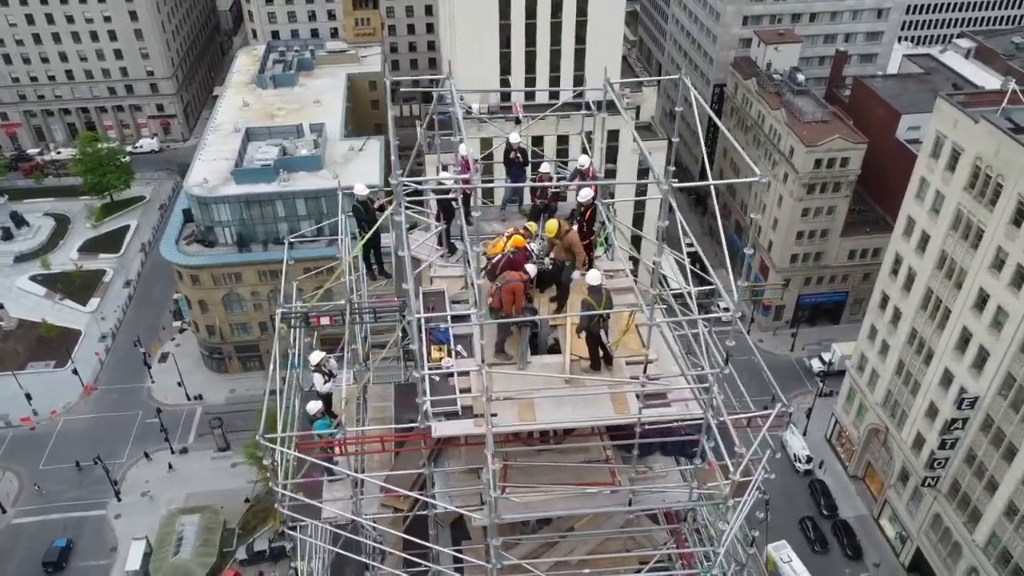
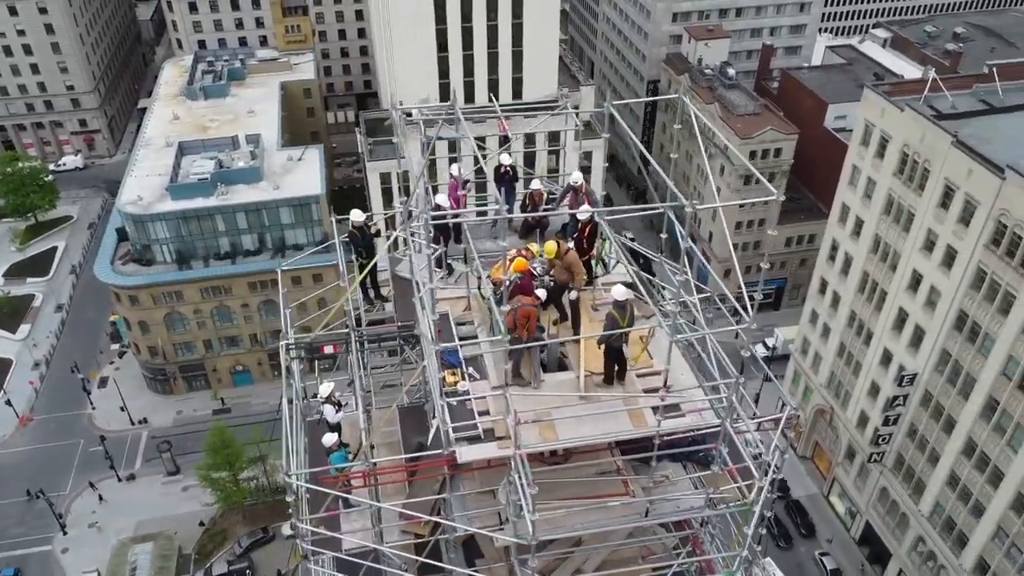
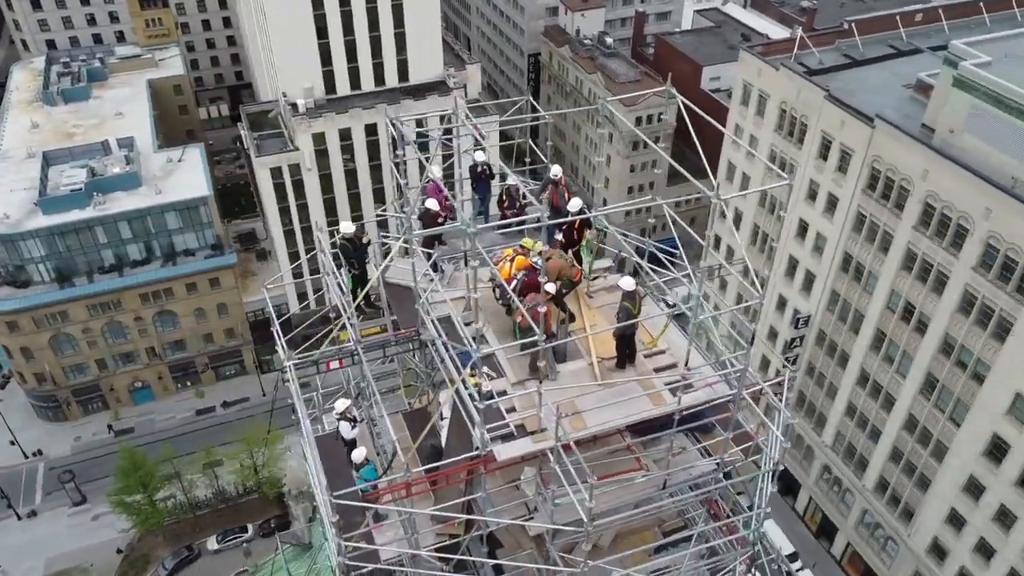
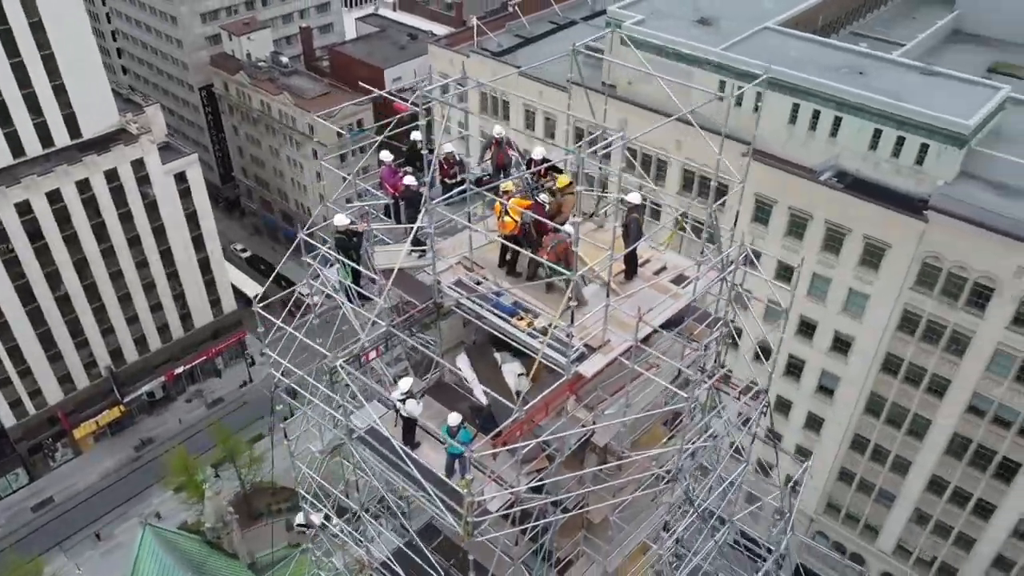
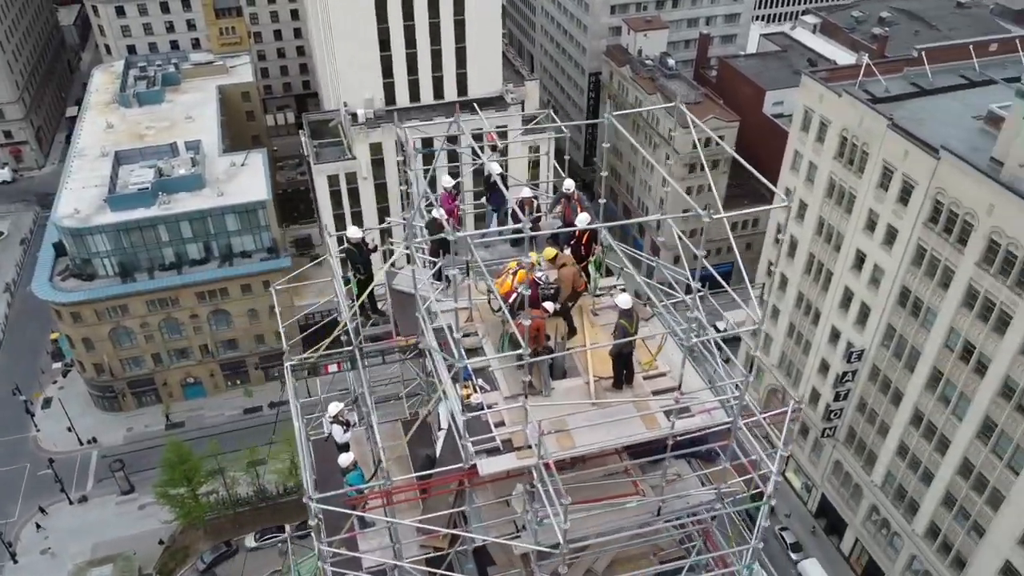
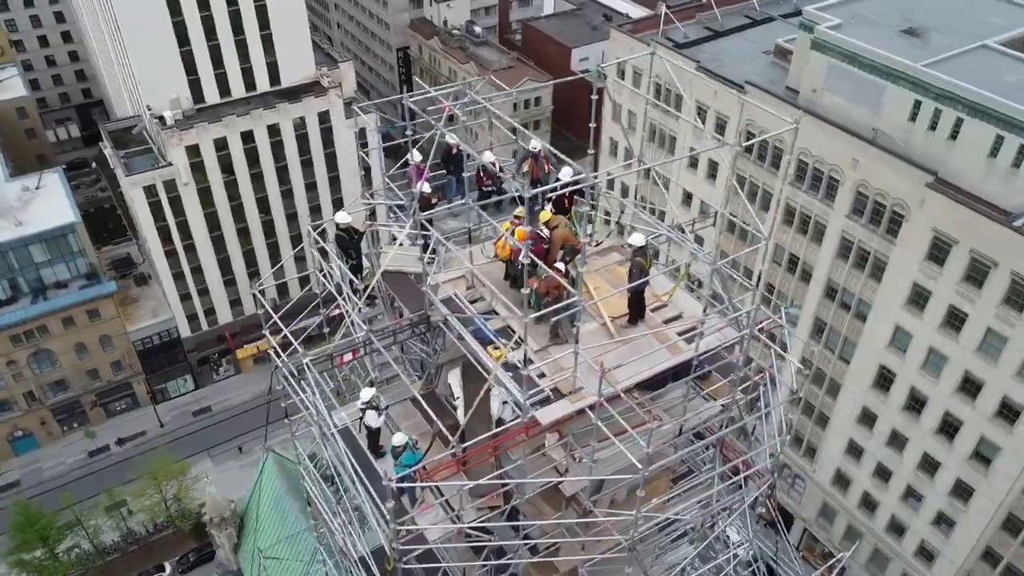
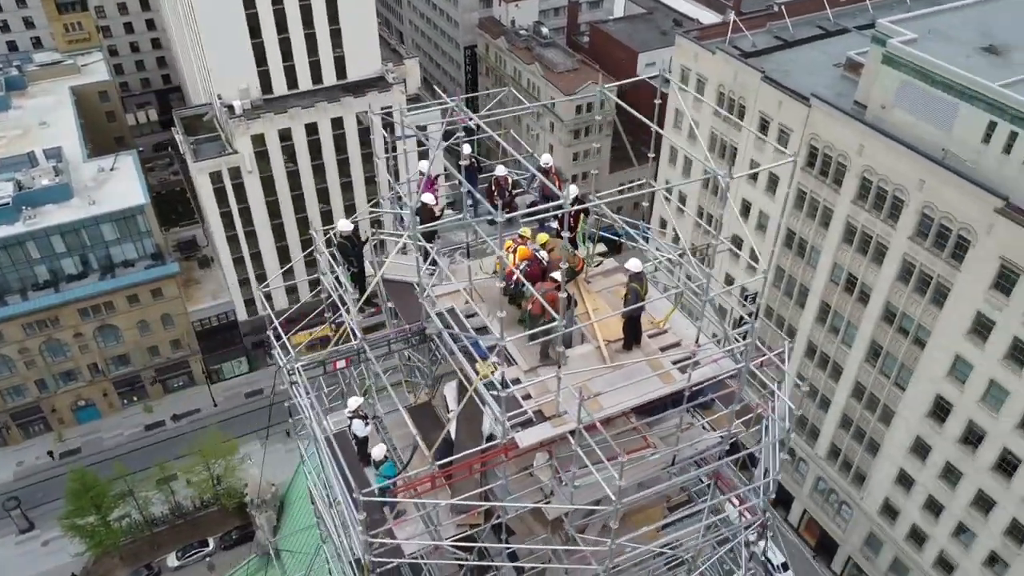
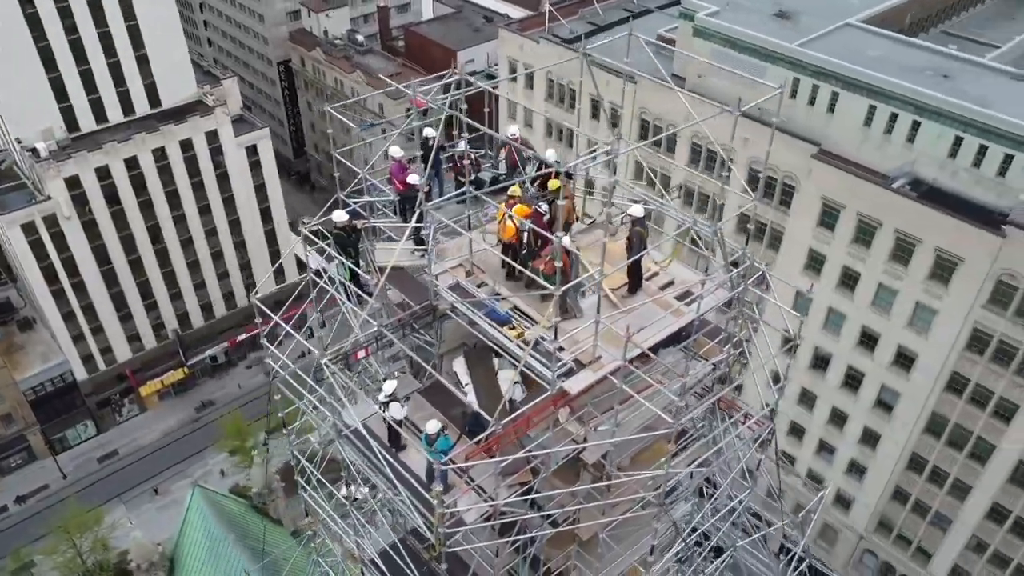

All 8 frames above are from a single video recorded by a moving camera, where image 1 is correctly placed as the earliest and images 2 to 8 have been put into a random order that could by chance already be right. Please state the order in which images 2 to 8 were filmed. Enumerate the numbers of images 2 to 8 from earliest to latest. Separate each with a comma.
2, 5, 3, 7, 6, 8, 4
